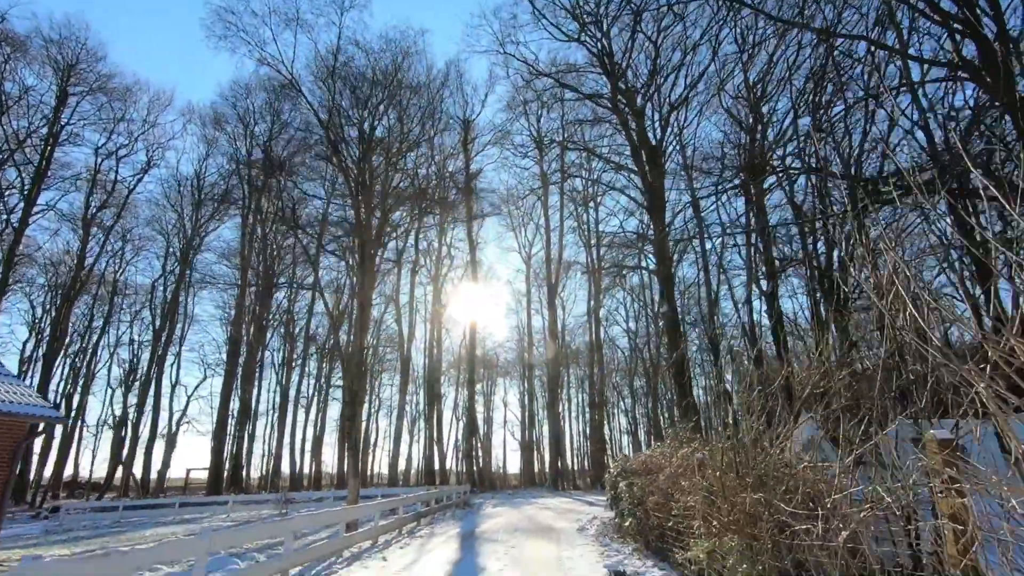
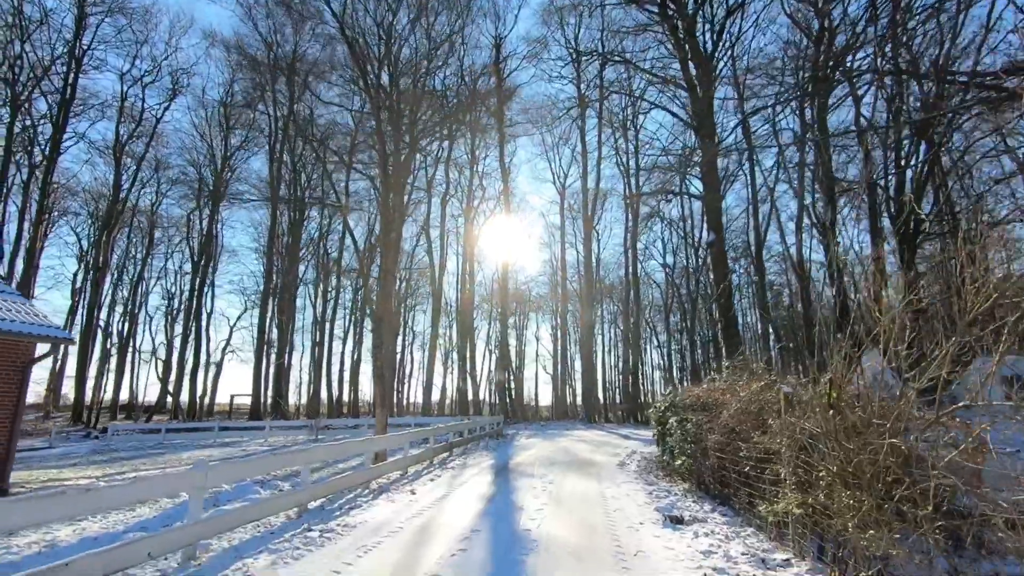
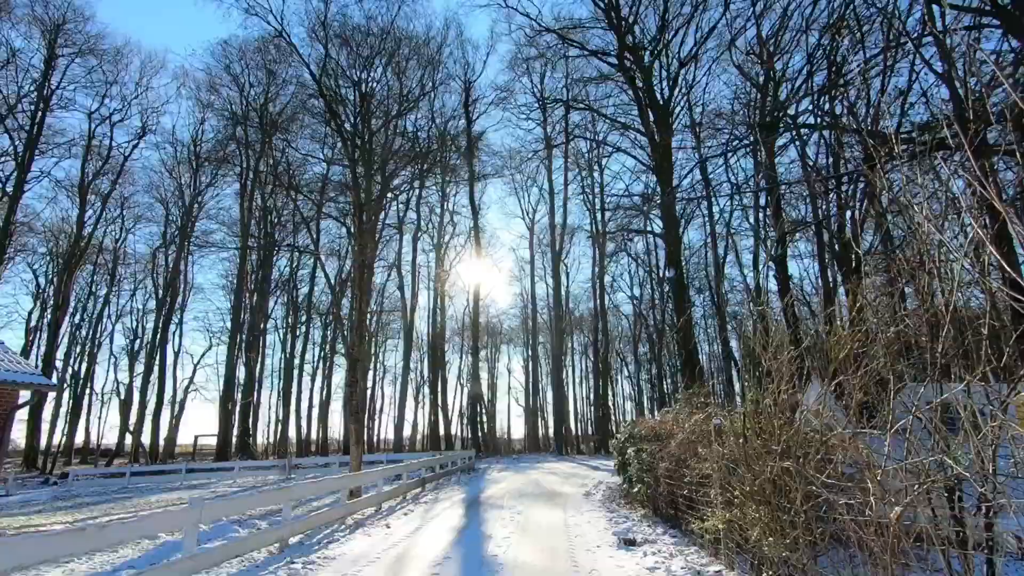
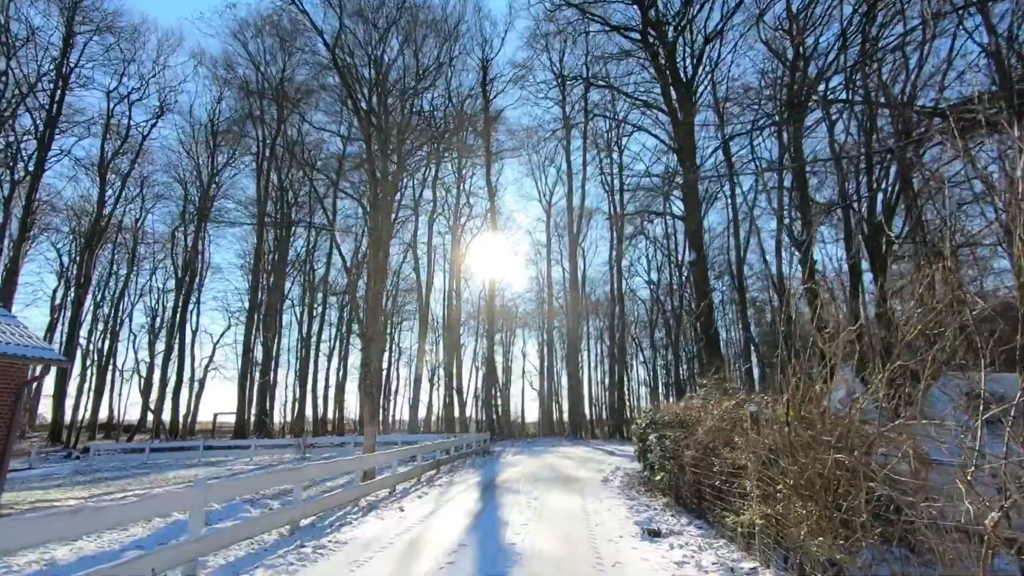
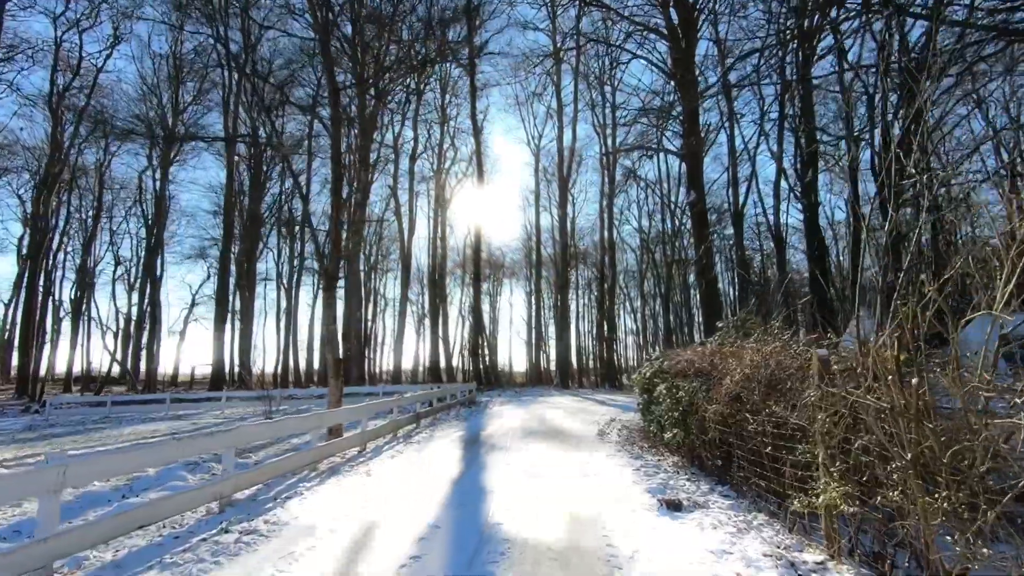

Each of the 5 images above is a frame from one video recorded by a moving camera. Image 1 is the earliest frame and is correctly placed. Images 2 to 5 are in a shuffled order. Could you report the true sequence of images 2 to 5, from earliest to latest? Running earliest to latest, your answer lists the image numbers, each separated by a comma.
3, 4, 2, 5
